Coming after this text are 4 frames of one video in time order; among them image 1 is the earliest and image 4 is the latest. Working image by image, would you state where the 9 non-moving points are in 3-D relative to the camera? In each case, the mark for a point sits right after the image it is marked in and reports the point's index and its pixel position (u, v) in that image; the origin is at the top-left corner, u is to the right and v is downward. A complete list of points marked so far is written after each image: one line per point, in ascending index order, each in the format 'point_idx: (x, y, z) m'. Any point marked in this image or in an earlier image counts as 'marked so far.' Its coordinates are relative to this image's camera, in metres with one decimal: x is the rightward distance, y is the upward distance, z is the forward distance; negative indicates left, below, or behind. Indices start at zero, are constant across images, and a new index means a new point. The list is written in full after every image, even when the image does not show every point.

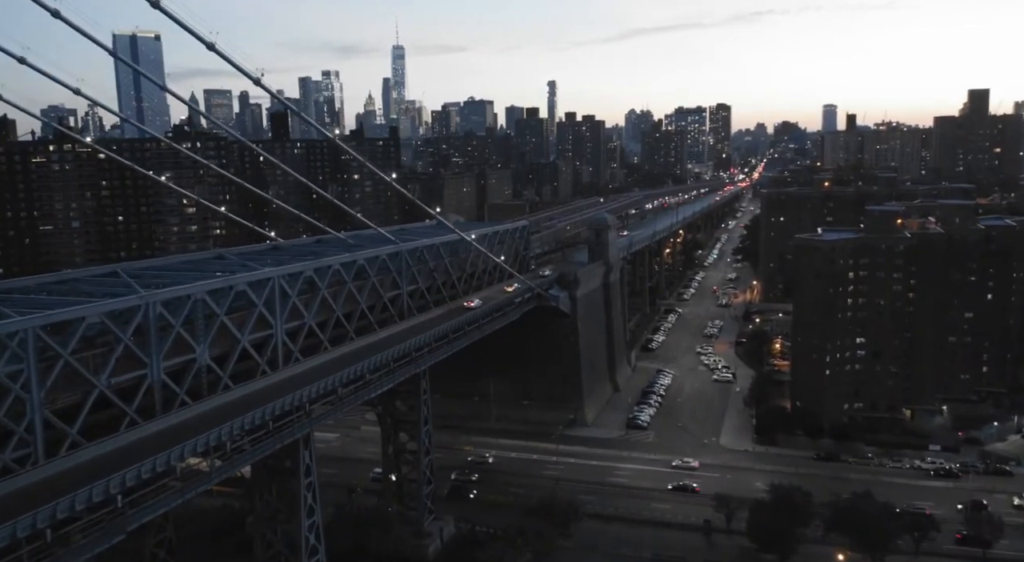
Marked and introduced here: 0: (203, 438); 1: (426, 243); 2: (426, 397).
0: (-4.2, -2.1, +11.1) m
1: (-2.0, +0.9, +18.9) m
2: (-2.0, -2.6, +18.4) m
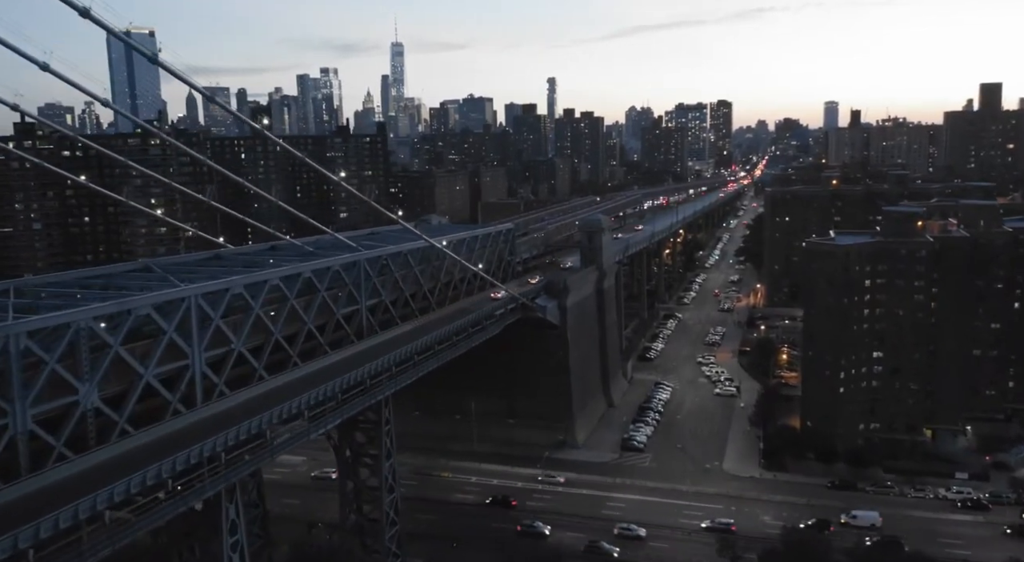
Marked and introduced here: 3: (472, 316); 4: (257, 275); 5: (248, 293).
0: (-4.7, -2.4, +8.9) m
1: (-2.5, +0.6, +16.6) m
2: (-2.5, -2.9, +16.1) m
3: (-0.9, -0.8, +18.5) m
4: (-3.9, +0.1, +12.5) m
5: (-4.1, -0.2, +12.5) m
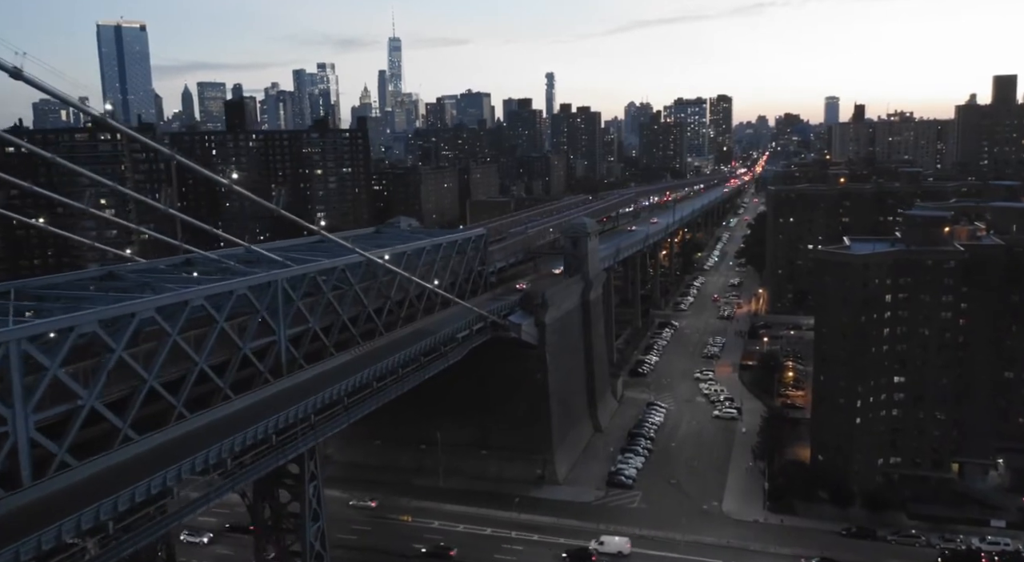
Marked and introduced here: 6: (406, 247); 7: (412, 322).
0: (-5.5, -2.8, +6.0) m
1: (-3.2, +0.2, +13.7) m
2: (-3.2, -3.3, +13.3) m
3: (-1.7, -1.2, +15.6) m
4: (-4.7, -0.3, +9.6) m
5: (-4.8, -0.6, +9.6) m
6: (-2.2, +0.7, +17.0) m
7: (-2.2, -0.9, +17.7) m
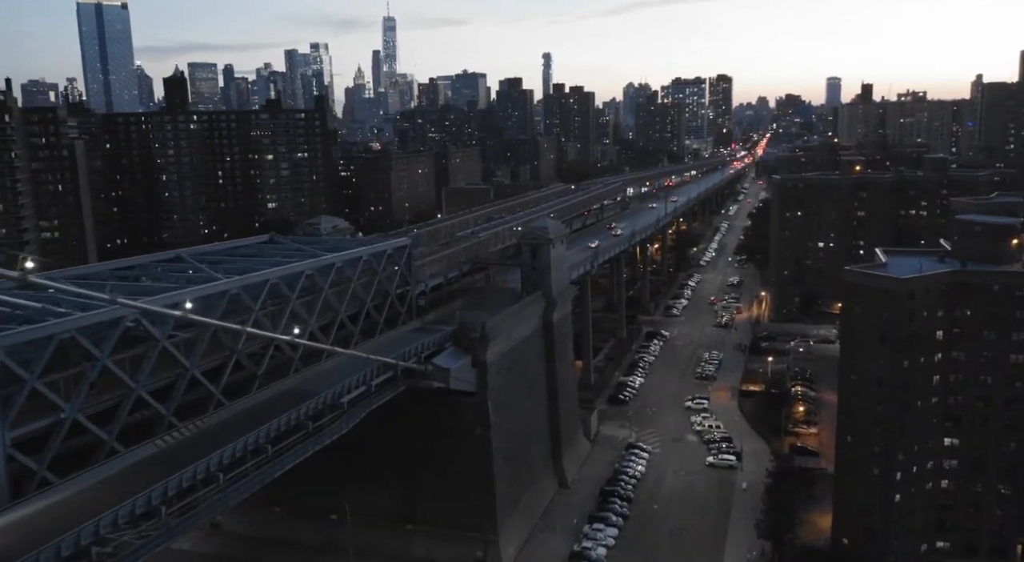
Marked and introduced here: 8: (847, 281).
0: (-6.8, -3.7, +1.0) m
1: (-4.6, -0.4, +8.7) m
2: (-4.6, -4.0, +8.3) m
3: (-3.0, -1.8, +10.6) m
4: (-6.1, -1.1, +4.6) m
5: (-6.2, -1.4, +4.6) m
6: (-3.6, +0.1, +11.9) m
7: (-3.6, -1.5, +12.7) m
8: (+6.4, 0.0, +15.6) m
